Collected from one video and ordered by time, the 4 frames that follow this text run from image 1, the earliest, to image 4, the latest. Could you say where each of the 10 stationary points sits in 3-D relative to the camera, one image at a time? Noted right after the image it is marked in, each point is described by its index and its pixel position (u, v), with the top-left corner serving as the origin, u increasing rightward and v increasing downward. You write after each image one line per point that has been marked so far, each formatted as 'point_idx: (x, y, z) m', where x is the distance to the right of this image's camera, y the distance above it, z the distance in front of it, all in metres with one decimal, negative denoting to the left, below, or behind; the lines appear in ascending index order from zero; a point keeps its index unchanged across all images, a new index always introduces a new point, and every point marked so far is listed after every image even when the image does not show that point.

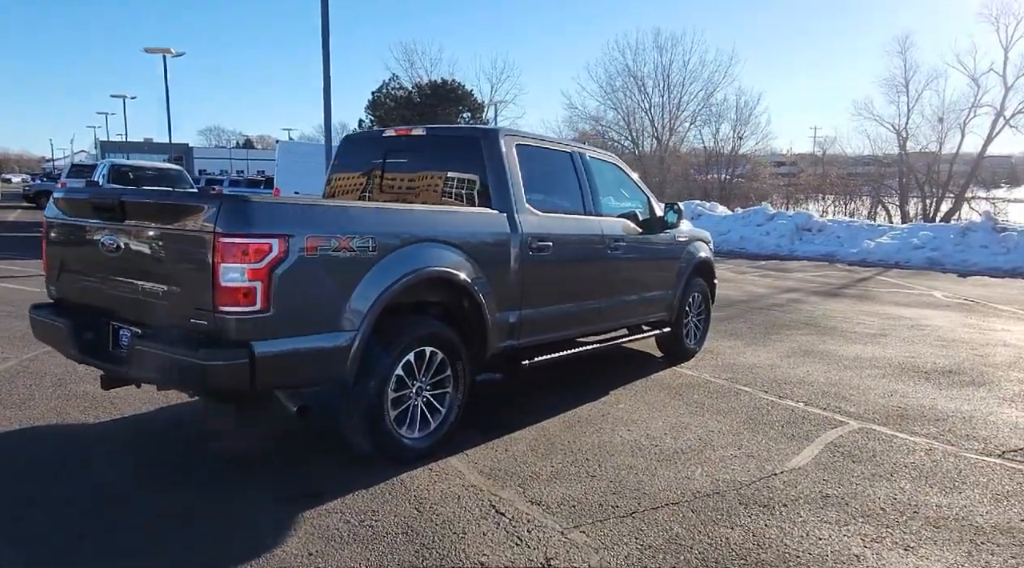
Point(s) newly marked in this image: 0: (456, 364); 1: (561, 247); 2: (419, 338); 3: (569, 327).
0: (-0.3, -0.5, +4.4) m
1: (+0.4, +0.3, +5.3) m
2: (-0.5, -0.3, +4.1) m
3: (+0.4, -0.3, +5.7) m
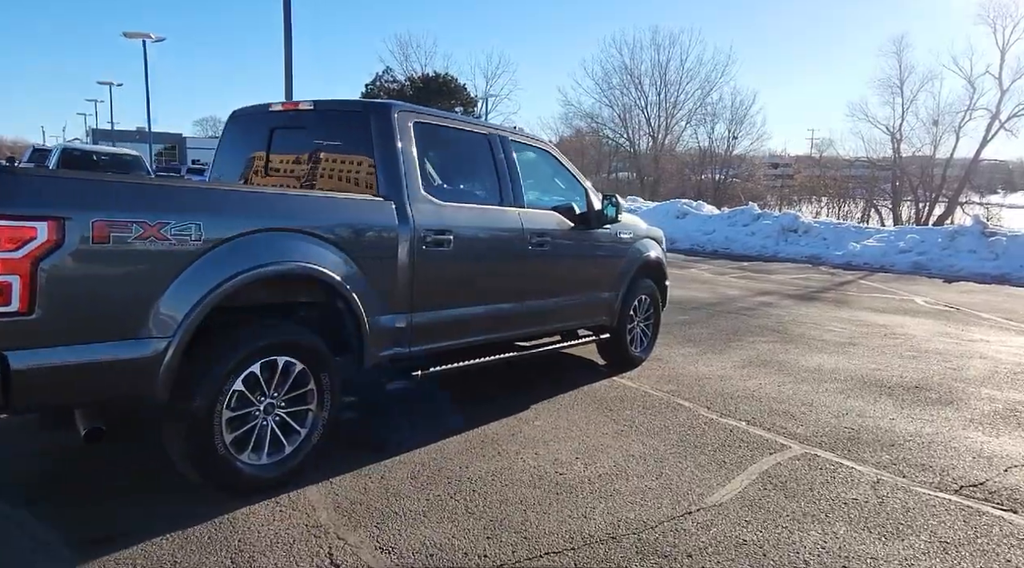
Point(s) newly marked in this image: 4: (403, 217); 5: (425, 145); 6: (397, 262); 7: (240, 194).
0: (-1.0, -0.5, +3.7) m
1: (-0.3, +0.3, +4.7) m
2: (-1.1, -0.3, +3.4) m
3: (-0.2, -0.3, +5.0) m
4: (-0.6, +0.4, +4.2) m
5: (-0.5, +0.9, +4.6) m
6: (-0.6, +0.1, +4.2) m
7: (-1.2, +0.4, +3.4) m
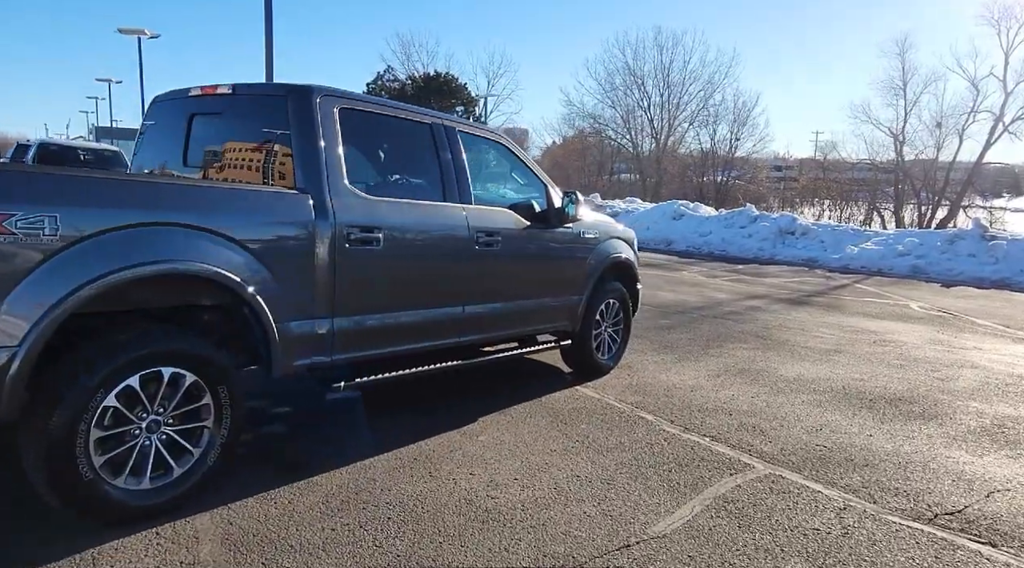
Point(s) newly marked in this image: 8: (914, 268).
0: (-1.3, -0.5, +3.4) m
1: (-0.6, +0.3, +4.3) m
2: (-1.5, -0.3, +3.1) m
3: (-0.5, -0.3, +4.6) m
4: (-1.0, +0.4, +3.8) m
5: (-0.9, +0.8, +4.2) m
6: (-1.0, +0.1, +3.8) m
7: (-1.6, +0.4, +3.0) m
8: (+9.7, +0.4, +18.2) m
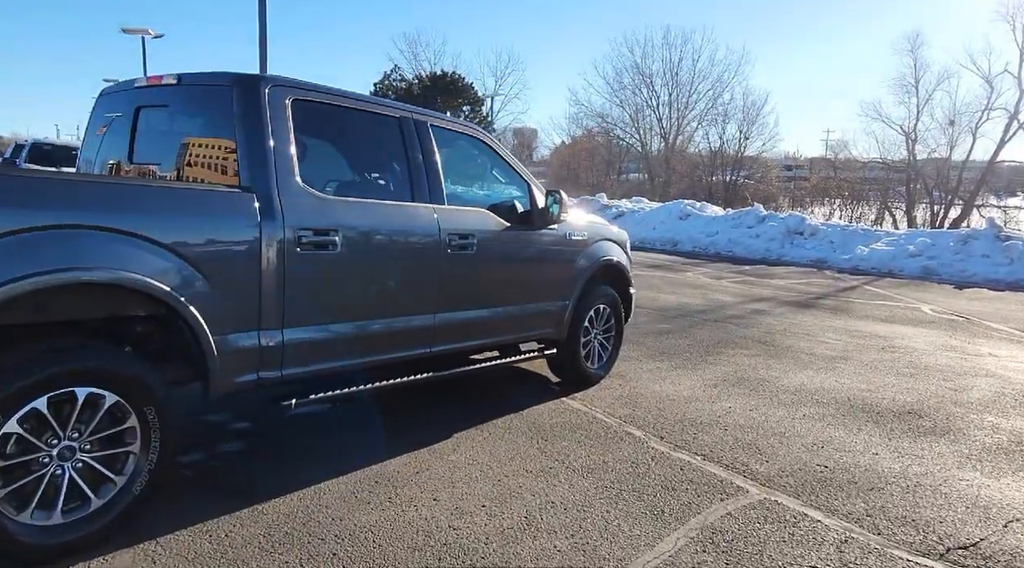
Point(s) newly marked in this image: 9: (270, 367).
0: (-1.5, -0.5, +3.0) m
1: (-0.8, +0.2, +3.9) m
2: (-1.7, -0.3, +2.7) m
3: (-0.7, -0.4, +4.3) m
4: (-1.1, +0.3, +3.5) m
5: (-1.0, +0.8, +3.9) m
6: (-1.1, +0.1, +3.4) m
7: (-1.8, +0.4, +2.7) m
8: (+9.7, +0.4, +17.7) m
9: (-1.1, -0.4, +3.6) m
